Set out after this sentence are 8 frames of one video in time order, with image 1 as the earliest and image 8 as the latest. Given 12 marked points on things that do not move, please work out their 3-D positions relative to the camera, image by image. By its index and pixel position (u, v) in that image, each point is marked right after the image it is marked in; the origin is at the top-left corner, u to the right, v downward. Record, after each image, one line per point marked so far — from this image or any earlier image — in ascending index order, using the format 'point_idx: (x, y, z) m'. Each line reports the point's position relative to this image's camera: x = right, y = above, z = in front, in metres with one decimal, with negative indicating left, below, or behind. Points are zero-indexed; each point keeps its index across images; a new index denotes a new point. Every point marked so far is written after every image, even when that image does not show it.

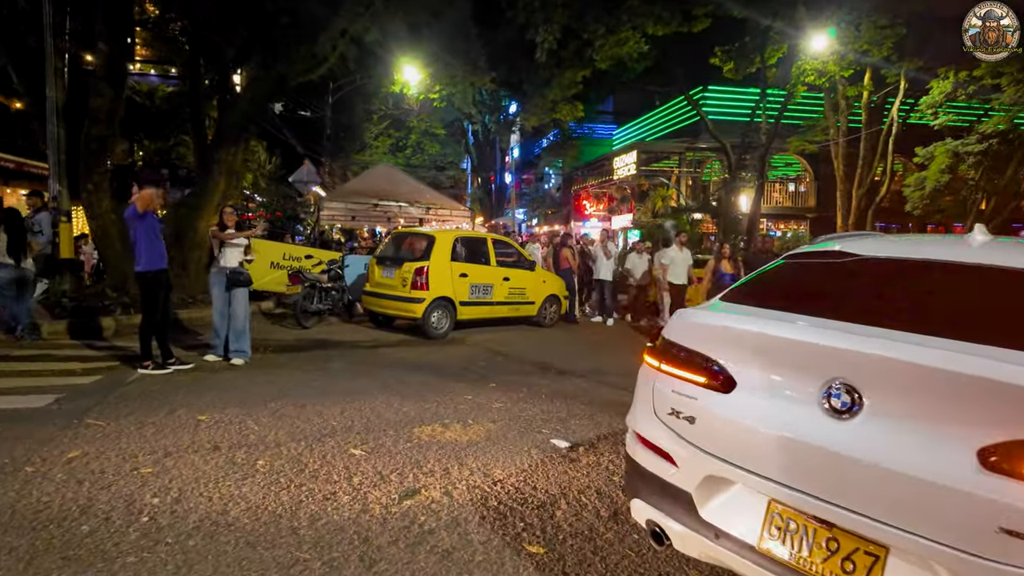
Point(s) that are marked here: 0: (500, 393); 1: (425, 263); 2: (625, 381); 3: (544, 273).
0: (-0.1, -1.2, +6.6) m
1: (-1.4, +0.4, +9.8) m
2: (+1.4, -1.2, +7.5) m
3: (+0.6, +0.3, +11.7) m
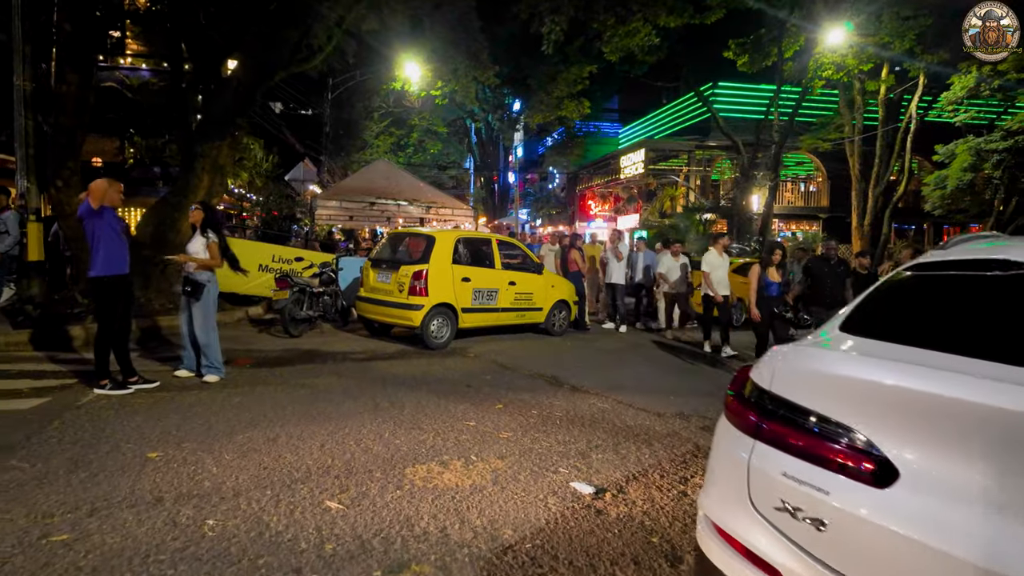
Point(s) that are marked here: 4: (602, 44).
0: (0.0, -1.2, +5.7) m
1: (-1.3, +0.3, +9.0) m
2: (+1.5, -1.3, +6.7) m
3: (+0.8, +0.2, +10.8) m
4: (+2.7, +7.3, +17.8) m
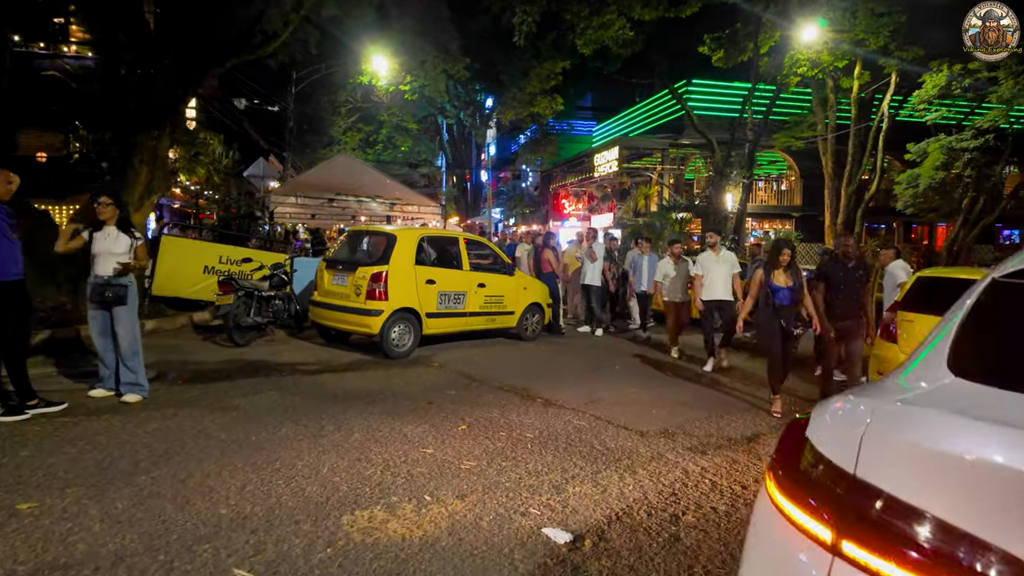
0: (-0.3, -1.3, +5.0) m
1: (-1.8, +0.3, +8.2) m
2: (+1.1, -1.3, +6.0) m
3: (+0.2, +0.2, +10.1) m
4: (+1.9, +7.3, +17.2) m
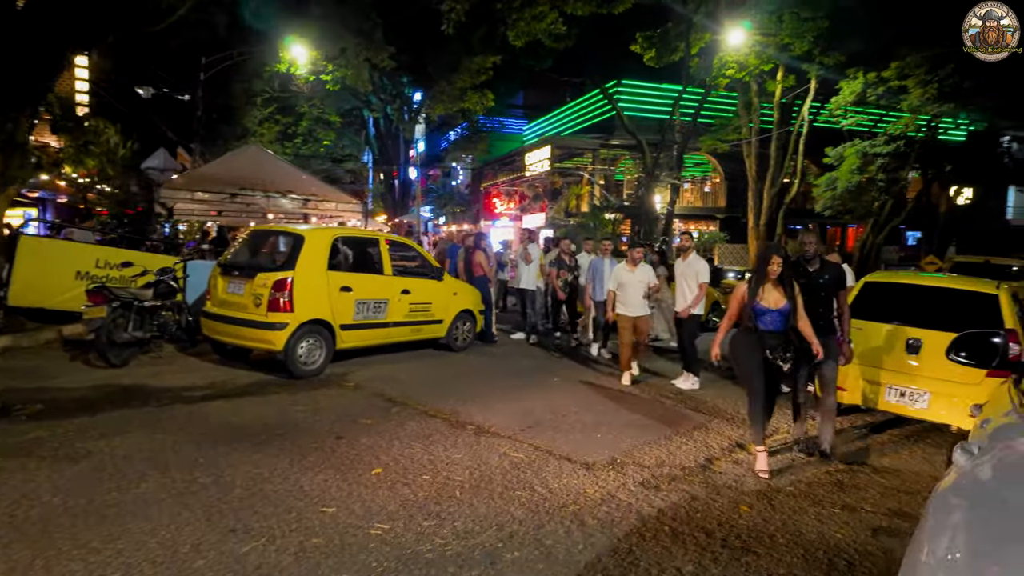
0: (-0.9, -1.4, +4.1) m
1: (-2.7, +0.2, +7.1) m
2: (+0.5, -1.4, +5.3) m
3: (-0.9, +0.1, +9.3) m
4: (-0.1, +7.2, +16.4) m
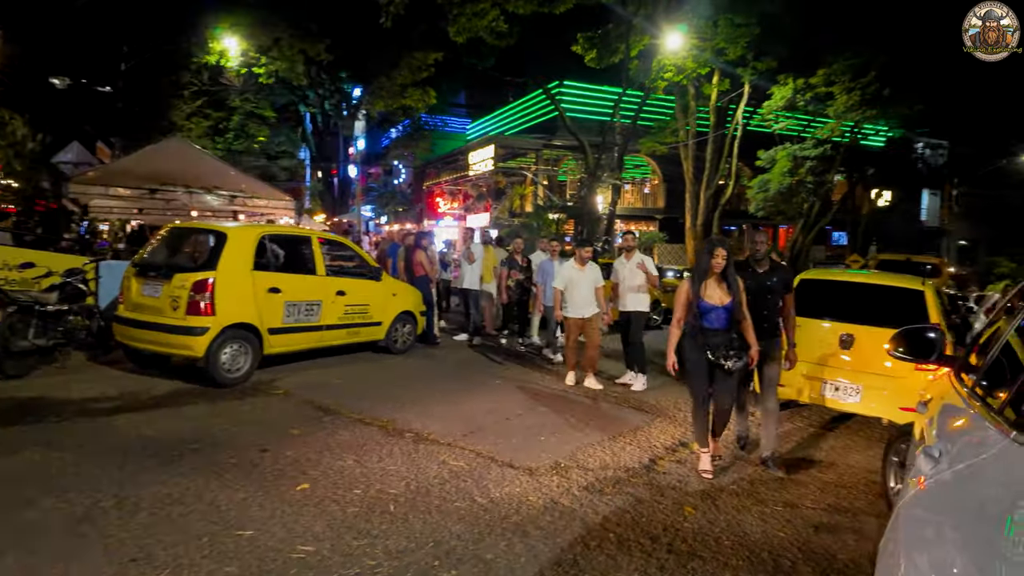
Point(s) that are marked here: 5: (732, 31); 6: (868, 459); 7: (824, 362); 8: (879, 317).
0: (-1.3, -1.4, +3.8) m
1: (-3.4, +0.1, +6.6) m
2: (0.0, -1.4, +5.1) m
3: (-1.8, +0.1, +8.9) m
4: (-1.7, +7.2, +16.1) m
5: (+6.4, +7.5, +17.3) m
6: (+3.2, -1.5, +5.3) m
7: (+3.3, -0.8, +6.3) m
8: (+3.9, -0.3, +6.2) m
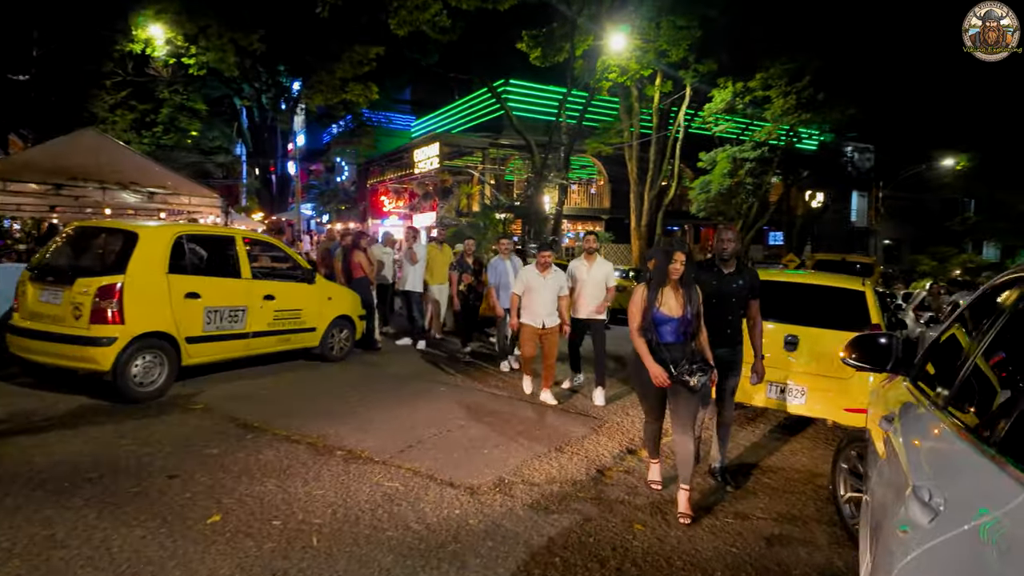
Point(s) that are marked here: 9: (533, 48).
0: (-1.6, -1.4, +3.3) m
1: (-4.0, +0.1, +6.0) m
2: (-0.5, -1.4, +4.8) m
3: (-2.6, 0.0, +8.4) m
4: (-3.2, +7.1, +15.6) m
5: (+4.8, +7.5, +17.4) m
6: (+2.7, -1.5, +5.3) m
7: (+2.7, -0.8, +6.2) m
8: (+3.3, -0.3, +6.2) m
9: (+0.7, +7.5, +18.4) m
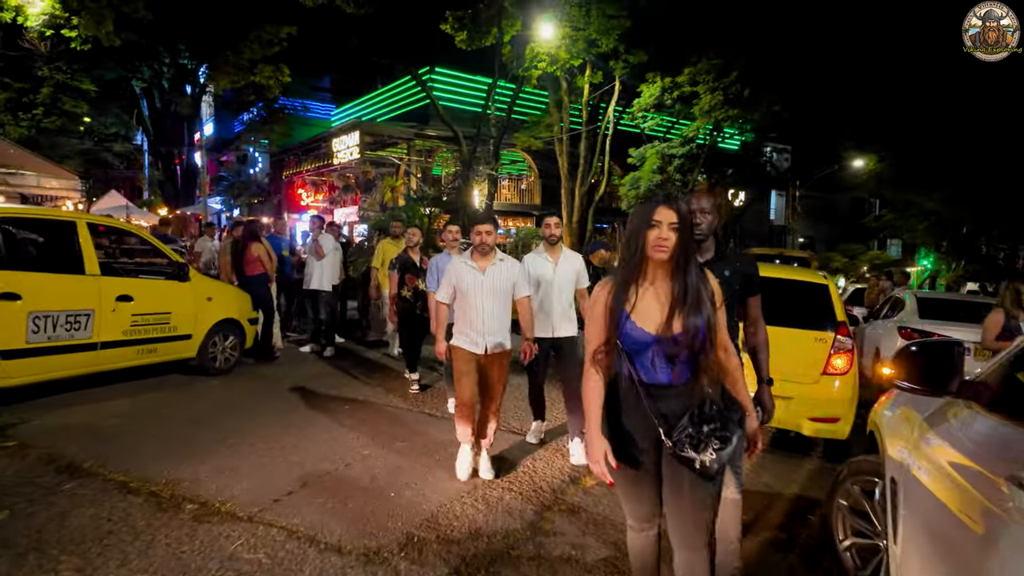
0: (-2.0, -1.4, +2.1) m
1: (-4.6, +0.1, +4.4) m
2: (-1.1, -1.4, +3.6) m
3: (-3.5, 0.0, +7.0) m
4: (-5.1, +7.2, +14.0) m
5: (+2.7, +7.6, +16.8) m
6: (+2.1, -1.5, +4.5) m
7: (+2.0, -0.7, +5.4) m
8: (+2.5, -0.3, +5.5) m
9: (-1.5, +7.5, +17.3) m
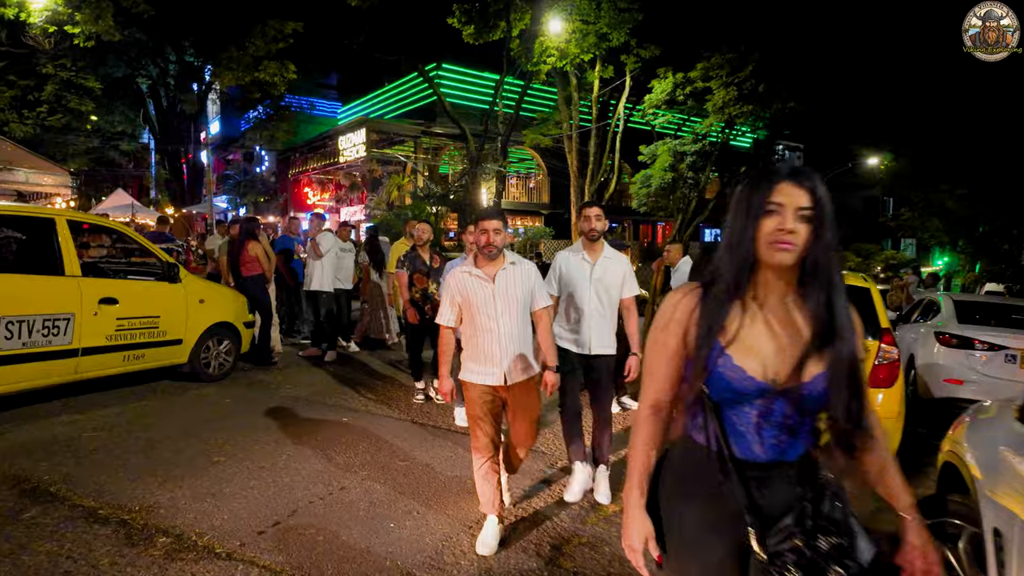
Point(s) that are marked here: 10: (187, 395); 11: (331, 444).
0: (-1.9, -1.5, +1.6) m
1: (-4.5, +0.1, +4.0) m
2: (-1.0, -1.4, +3.2) m
3: (-3.4, 0.0, +6.6) m
4: (-4.8, +7.2, +13.6) m
5: (+2.9, +7.6, +16.3) m
6: (+2.2, -1.5, +4.0) m
7: (+2.1, -0.8, +5.0) m
8: (+2.6, -0.3, +5.0) m
9: (-1.3, +7.5, +16.9) m
10: (-3.3, -1.1, +6.1) m
11: (-1.4, -1.3, +4.8) m
